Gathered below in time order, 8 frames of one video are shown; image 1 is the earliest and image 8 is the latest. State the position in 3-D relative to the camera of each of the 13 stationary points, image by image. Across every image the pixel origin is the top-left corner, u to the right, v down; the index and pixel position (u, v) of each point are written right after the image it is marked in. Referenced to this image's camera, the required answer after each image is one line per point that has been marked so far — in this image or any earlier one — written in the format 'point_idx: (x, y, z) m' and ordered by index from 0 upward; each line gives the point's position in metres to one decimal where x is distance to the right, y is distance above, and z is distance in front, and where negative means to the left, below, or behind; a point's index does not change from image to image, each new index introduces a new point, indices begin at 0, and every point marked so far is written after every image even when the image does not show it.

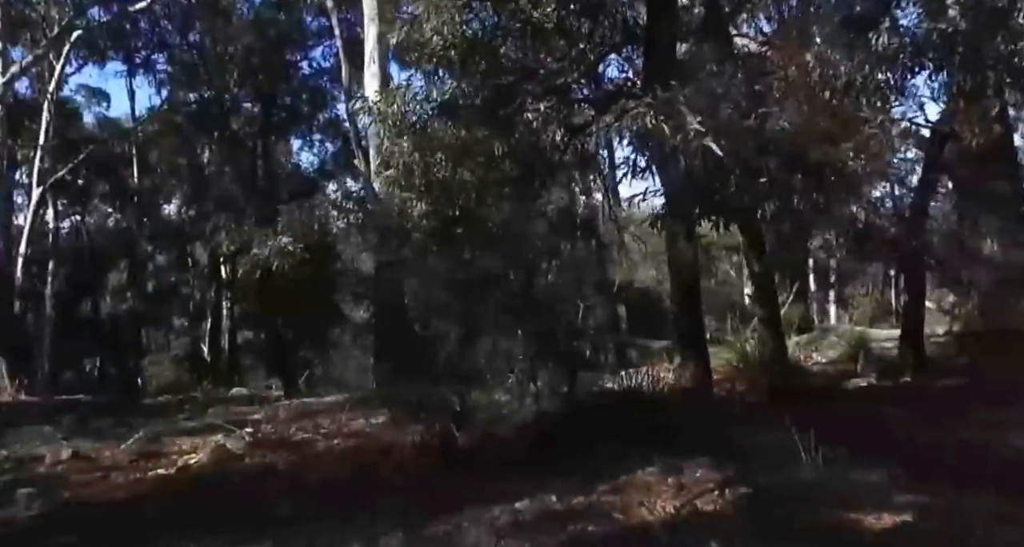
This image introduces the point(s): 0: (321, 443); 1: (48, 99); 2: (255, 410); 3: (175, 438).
0: (-1.4, -1.3, +6.4) m
1: (-10.6, +4.0, +19.8) m
2: (-3.0, -1.6, +10.3) m
3: (-3.2, -1.6, +8.3) m
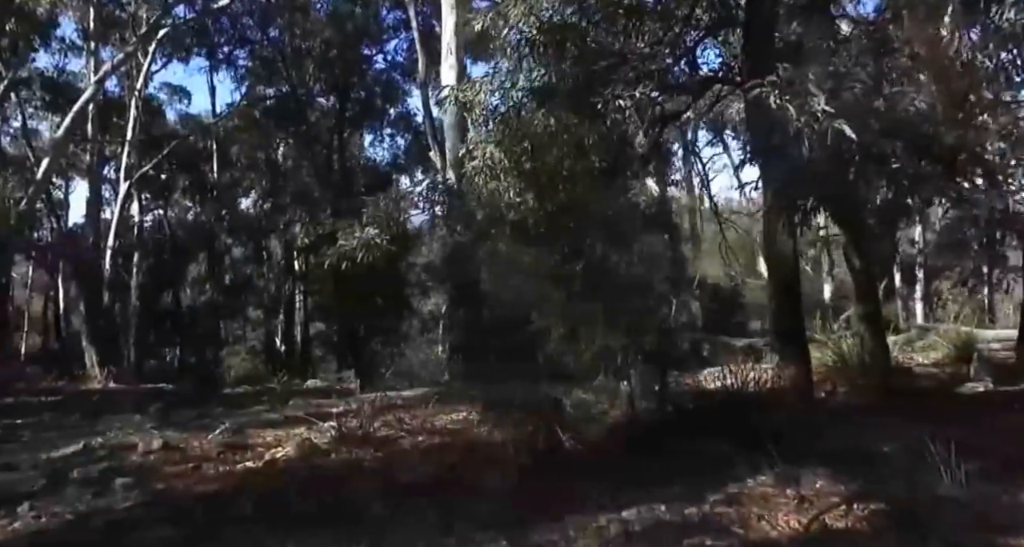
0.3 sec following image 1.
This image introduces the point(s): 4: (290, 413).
0: (-0.8, -1.2, +6.3) m
1: (-8.9, +4.2, +20.3) m
2: (-2.1, -1.6, +10.3) m
3: (-2.4, -1.5, +8.4) m
4: (-2.5, -1.6, +9.8) m
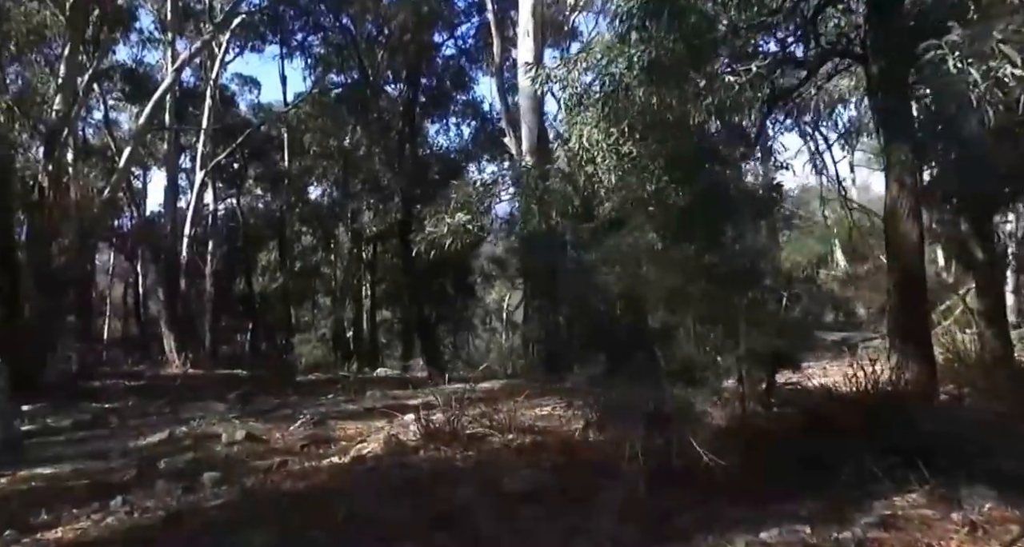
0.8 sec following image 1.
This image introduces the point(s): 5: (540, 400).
0: (-0.1, -1.2, +6.1) m
1: (-7.1, +4.5, +20.5) m
2: (-1.2, -1.4, +10.1) m
3: (-1.6, -1.4, +8.2) m
4: (-1.6, -1.5, +9.6) m
5: (+0.3, -1.3, +8.7) m
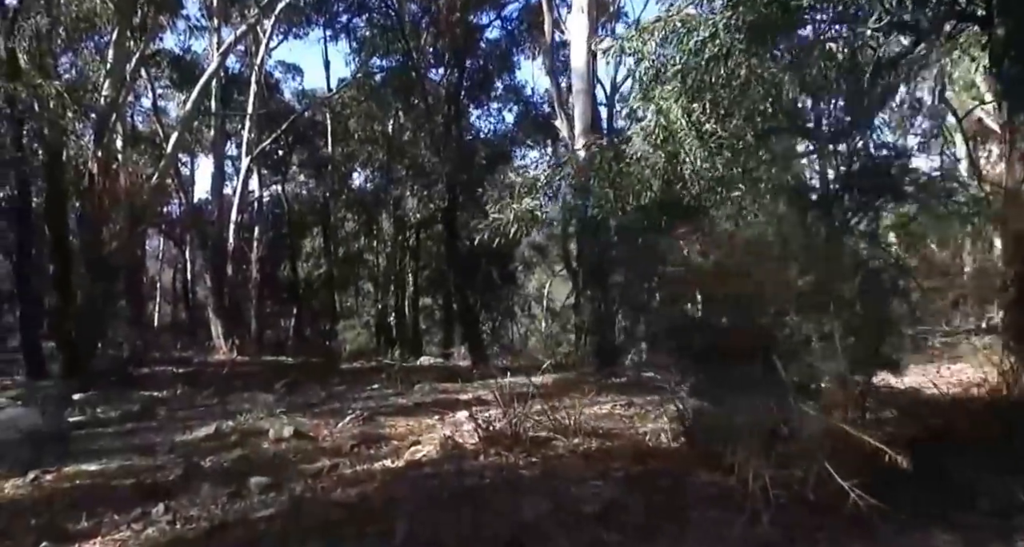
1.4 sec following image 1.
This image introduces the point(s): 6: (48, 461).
0: (+0.3, -1.1, +5.7) m
1: (-6.0, +4.8, +20.3) m
2: (-0.5, -1.3, +9.8) m
3: (-1.1, -1.3, +7.9) m
4: (-1.0, -1.3, +9.3) m
5: (+0.9, -1.2, +8.3) m
6: (-3.9, -1.6, +7.3) m
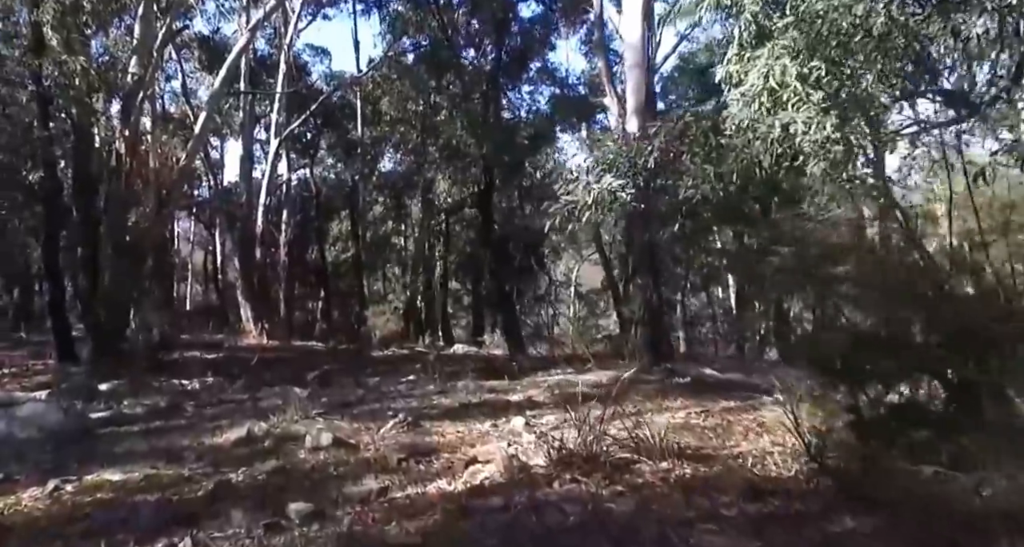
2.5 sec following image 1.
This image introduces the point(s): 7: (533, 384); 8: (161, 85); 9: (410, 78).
0: (+0.7, -1.1, +4.9) m
1: (-5.1, +5.1, +19.6) m
2: (0.0, -1.2, +9.0) m
3: (-0.6, -1.3, +7.2) m
4: (-0.5, -1.2, +8.6) m
5: (+1.4, -1.2, +7.5) m
6: (-3.4, -1.5, +6.6) m
7: (+0.2, -1.2, +9.2) m
8: (-7.9, +4.2, +19.4) m
9: (-1.8, +3.4, +15.0) m
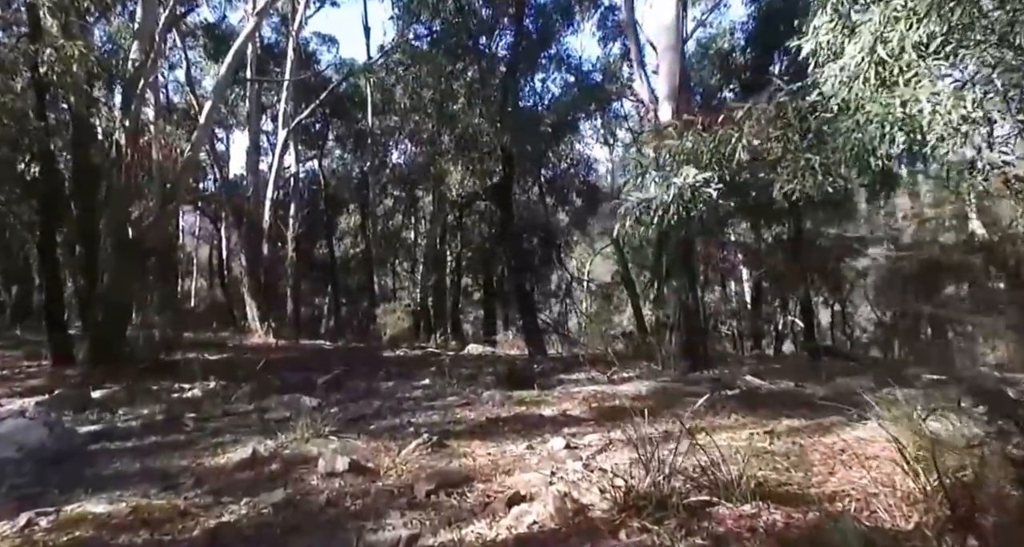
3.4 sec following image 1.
0: (+1.0, -1.1, +4.1) m
1: (-4.8, +5.2, +18.8) m
2: (+0.3, -1.2, +8.2) m
3: (-0.3, -1.3, +6.4) m
4: (-0.2, -1.2, +7.8) m
5: (+1.6, -1.2, +6.7) m
6: (-3.1, -1.5, +5.9) m
7: (+0.5, -1.2, +8.4) m
8: (-7.5, +4.3, +18.6) m
9: (-1.4, +3.4, +14.2) m
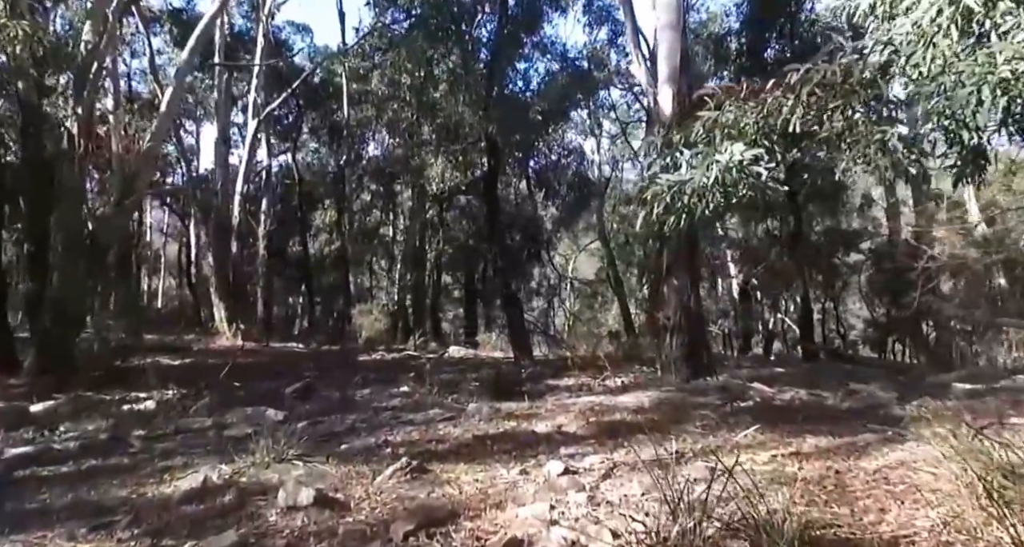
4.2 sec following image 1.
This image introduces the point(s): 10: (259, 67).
0: (+1.0, -1.1, +3.3) m
1: (-5.1, +5.2, +17.9) m
2: (+0.2, -1.2, +7.4) m
3: (-0.4, -1.3, +5.6) m
4: (-0.3, -1.2, +7.0) m
5: (+1.6, -1.2, +5.9) m
6: (-3.2, -1.5, +5.0) m
7: (+0.4, -1.2, +7.6) m
8: (-7.9, +4.3, +17.6) m
9: (-1.7, +3.5, +13.4) m
10: (-5.4, +4.4, +18.4) m
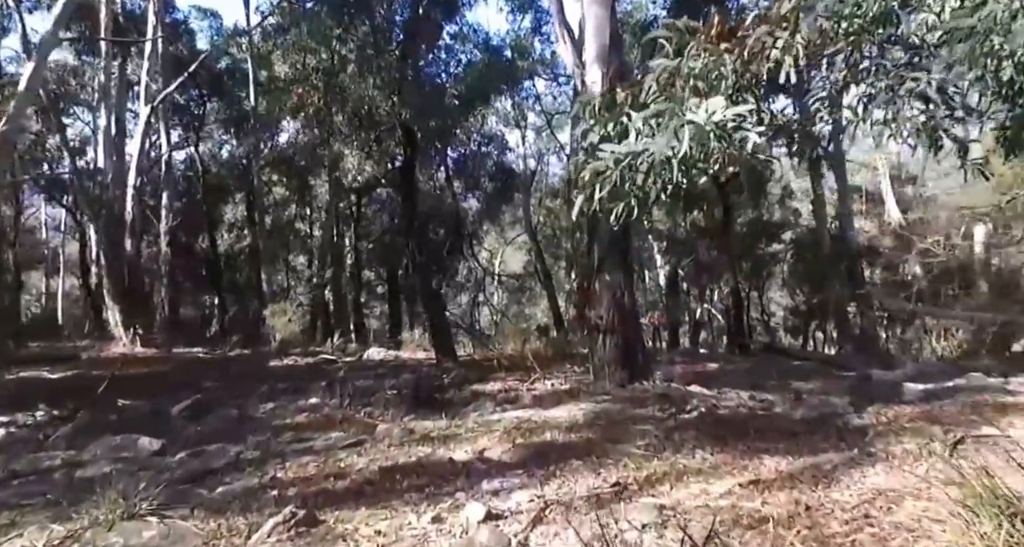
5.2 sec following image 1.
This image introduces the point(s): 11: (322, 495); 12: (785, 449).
0: (+0.7, -1.1, +2.4) m
1: (-6.7, +5.2, +16.4) m
2: (-0.4, -1.2, +6.5) m
3: (-0.9, -1.3, +4.6) m
4: (-0.9, -1.3, +6.0) m
5: (+1.1, -1.2, +5.1) m
6: (-3.6, -1.6, +3.8) m
7: (-0.2, -1.2, +6.7) m
8: (-9.4, +4.3, +15.9) m
9: (-2.9, +3.5, +12.2) m
10: (-7.0, +4.4, +16.9) m
11: (-1.1, -1.3, +5.0) m
12: (+1.8, -1.1, +5.7) m
